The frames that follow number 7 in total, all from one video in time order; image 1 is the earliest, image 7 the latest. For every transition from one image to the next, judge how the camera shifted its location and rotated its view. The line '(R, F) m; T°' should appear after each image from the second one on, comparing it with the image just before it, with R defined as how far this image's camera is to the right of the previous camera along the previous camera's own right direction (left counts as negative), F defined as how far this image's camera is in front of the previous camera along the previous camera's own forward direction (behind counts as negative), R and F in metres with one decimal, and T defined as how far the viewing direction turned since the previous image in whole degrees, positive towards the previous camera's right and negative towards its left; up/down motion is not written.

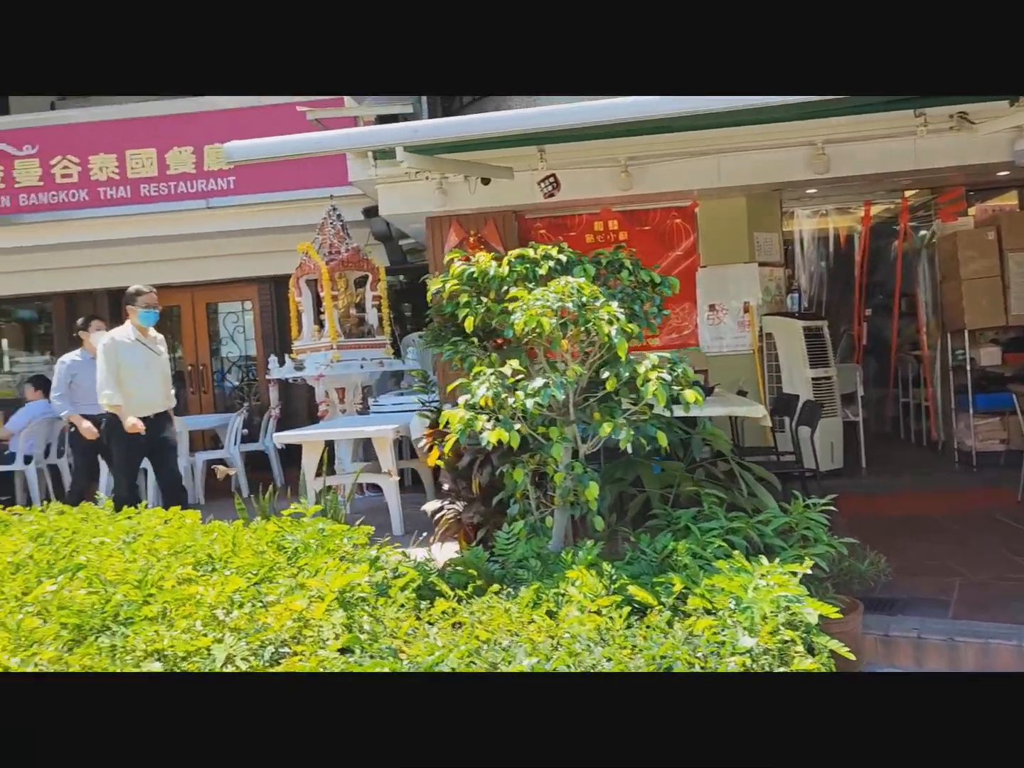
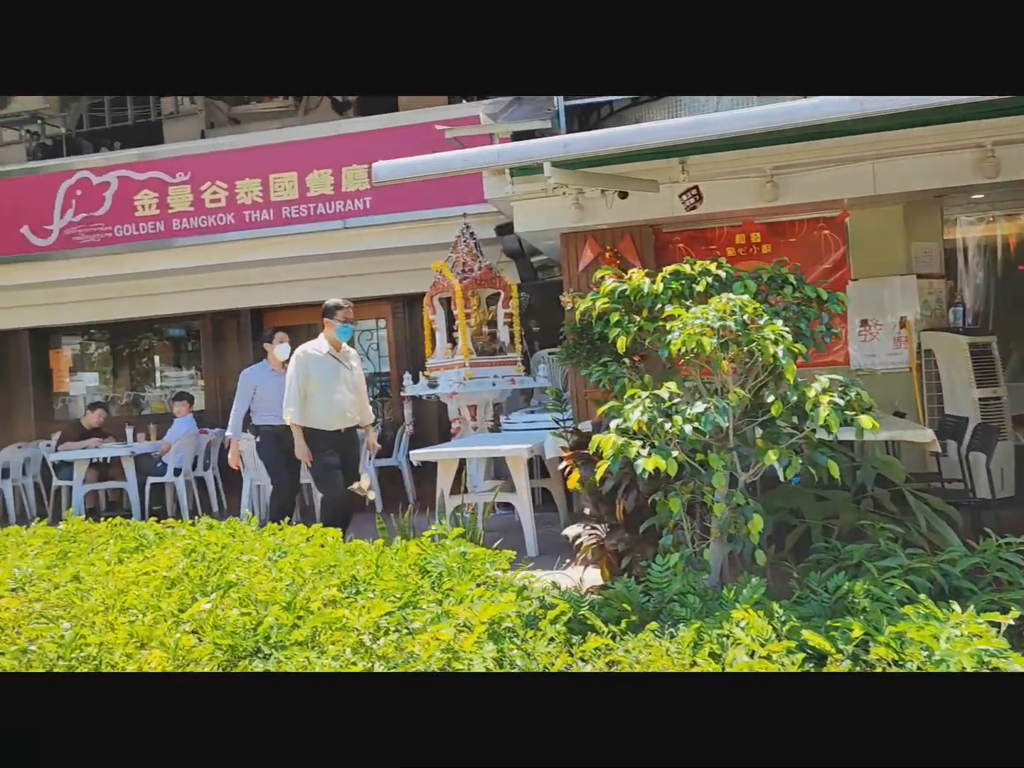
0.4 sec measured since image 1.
(-0.1, +0.1) m; -8°
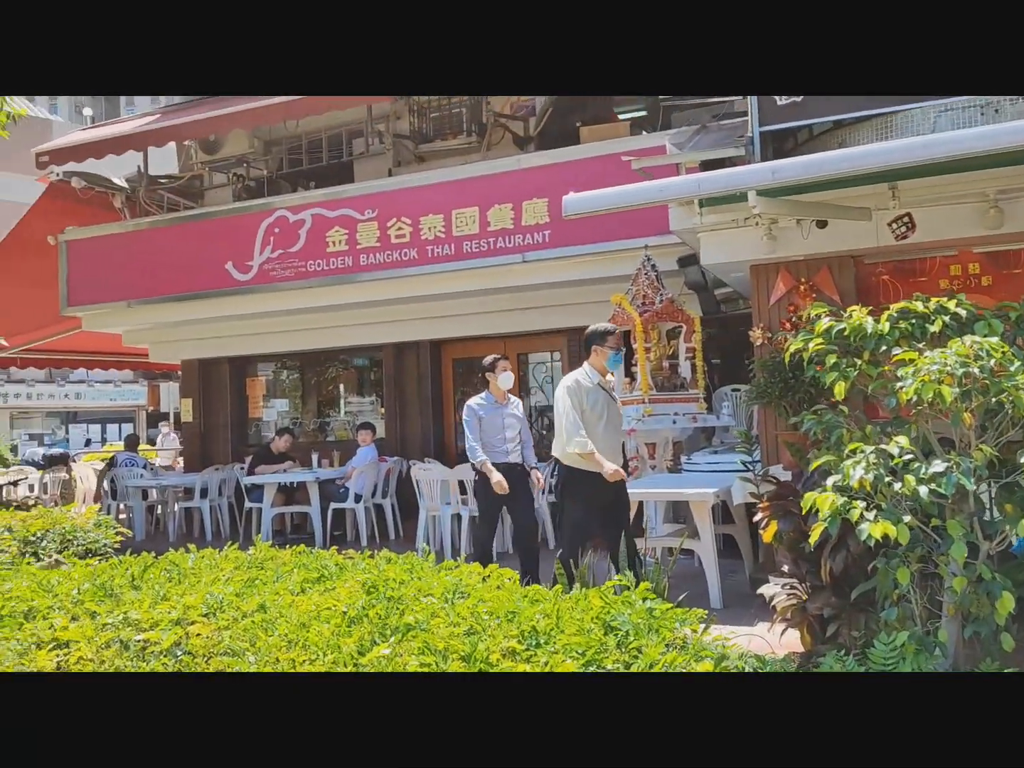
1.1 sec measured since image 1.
(-0.1, +0.2) m; -11°
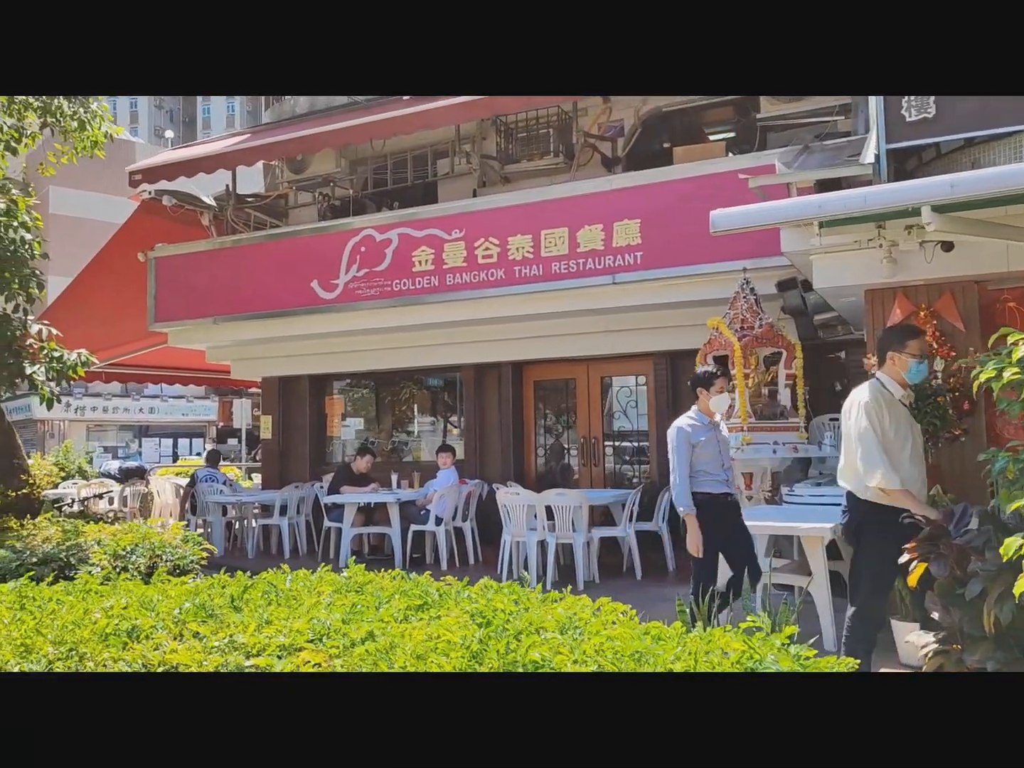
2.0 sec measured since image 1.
(-0.3, +0.2) m; -4°
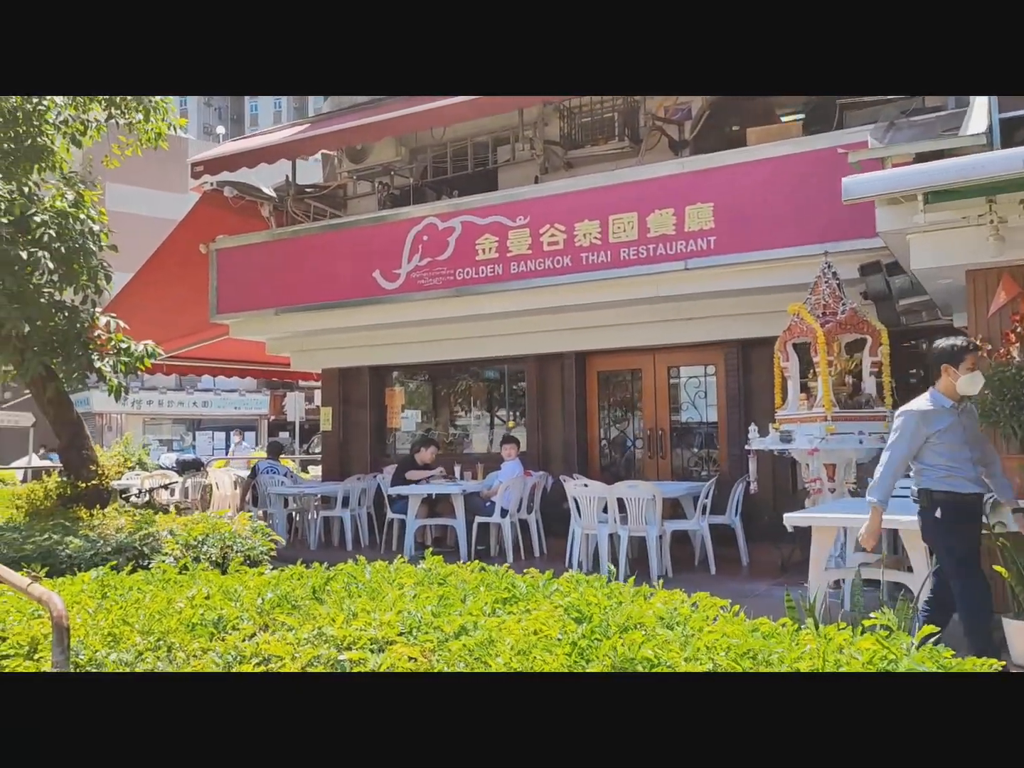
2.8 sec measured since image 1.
(-0.2, +0.2) m; -3°
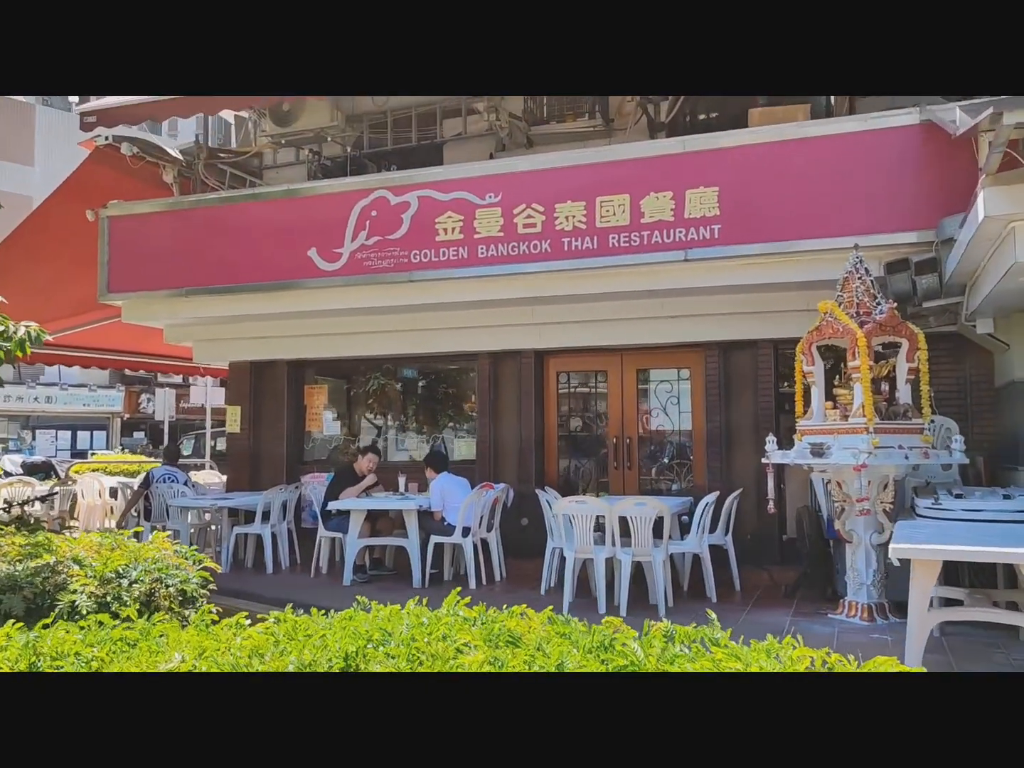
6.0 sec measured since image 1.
(-0.9, +1.1) m; +9°
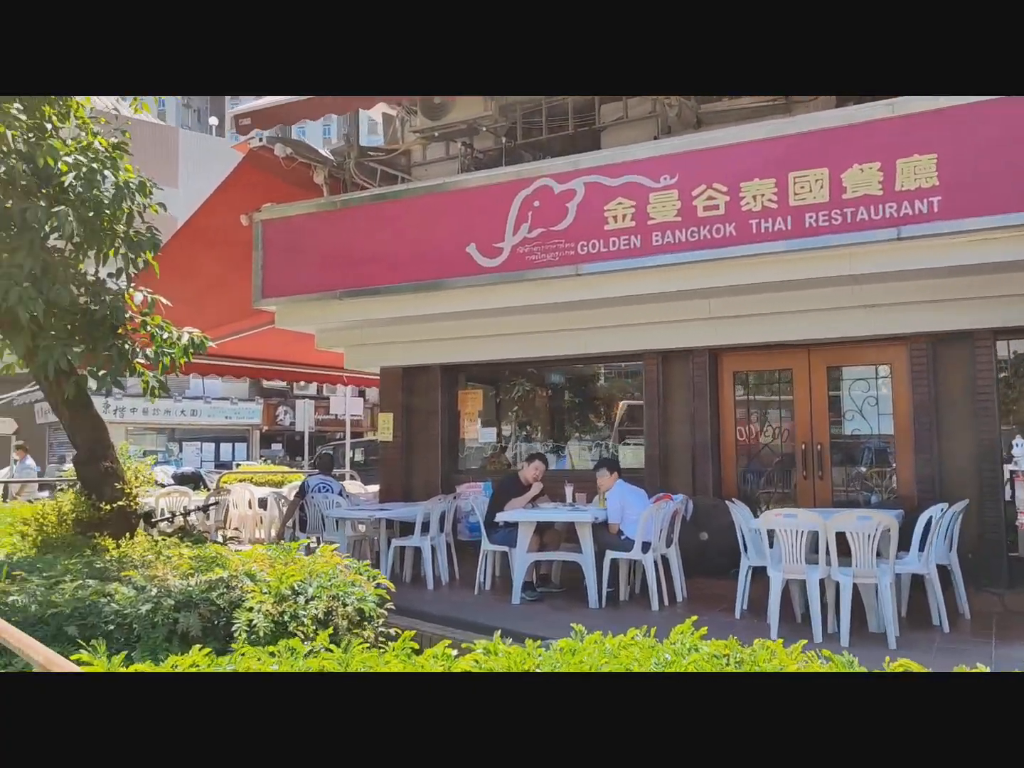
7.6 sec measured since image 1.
(-0.5, +0.6) m; -7°
